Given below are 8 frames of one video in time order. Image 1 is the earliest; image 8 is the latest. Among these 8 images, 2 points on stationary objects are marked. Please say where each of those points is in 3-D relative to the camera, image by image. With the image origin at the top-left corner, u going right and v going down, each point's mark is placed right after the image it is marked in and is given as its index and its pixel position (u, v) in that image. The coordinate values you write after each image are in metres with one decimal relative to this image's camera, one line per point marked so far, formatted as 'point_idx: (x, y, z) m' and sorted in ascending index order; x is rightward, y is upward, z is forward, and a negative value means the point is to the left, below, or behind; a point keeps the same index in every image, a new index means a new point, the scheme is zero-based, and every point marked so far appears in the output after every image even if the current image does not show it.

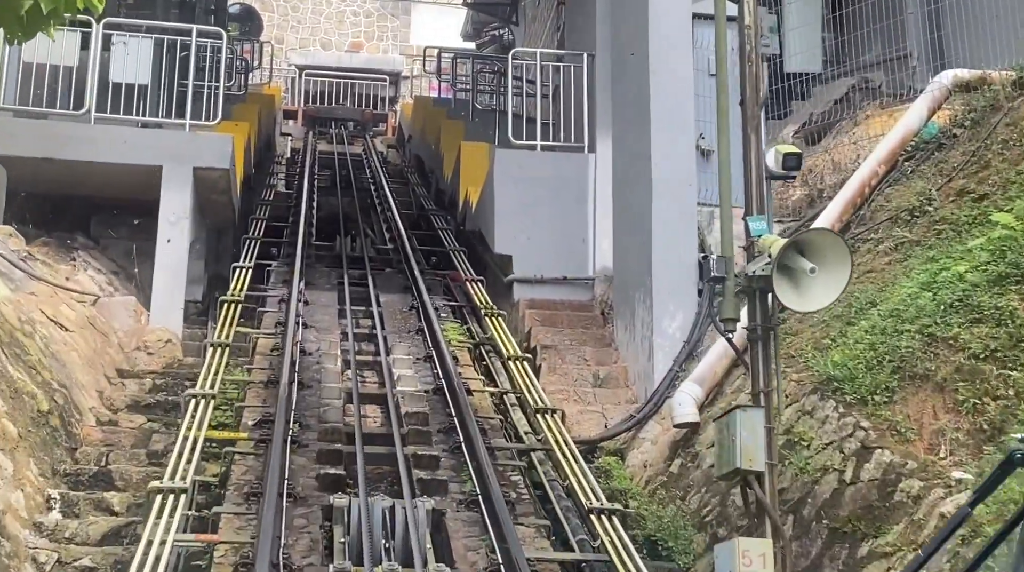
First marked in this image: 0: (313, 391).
0: (-1.1, -0.6, +7.3) m
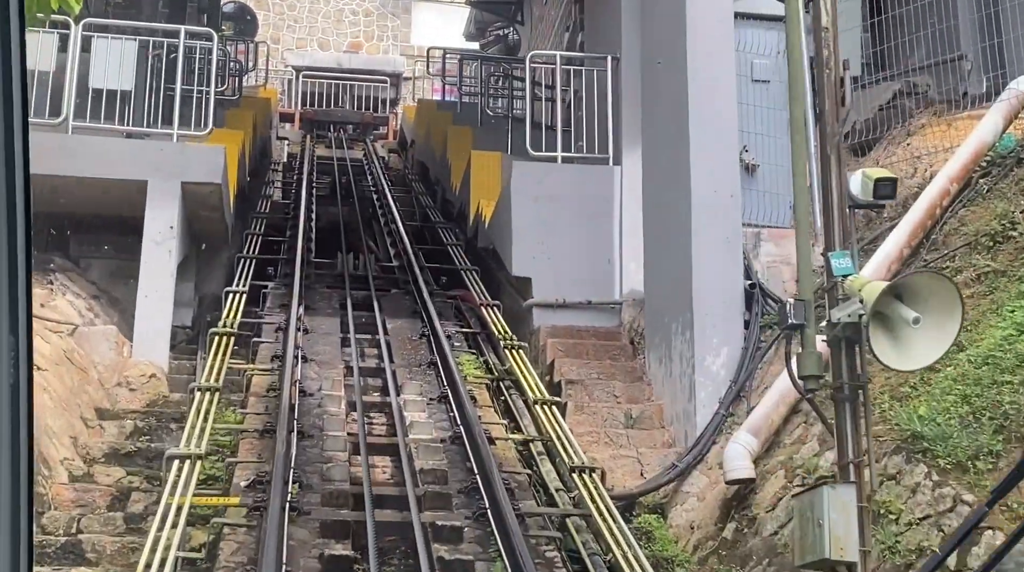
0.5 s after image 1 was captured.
0: (-0.9, -0.7, +6.5) m
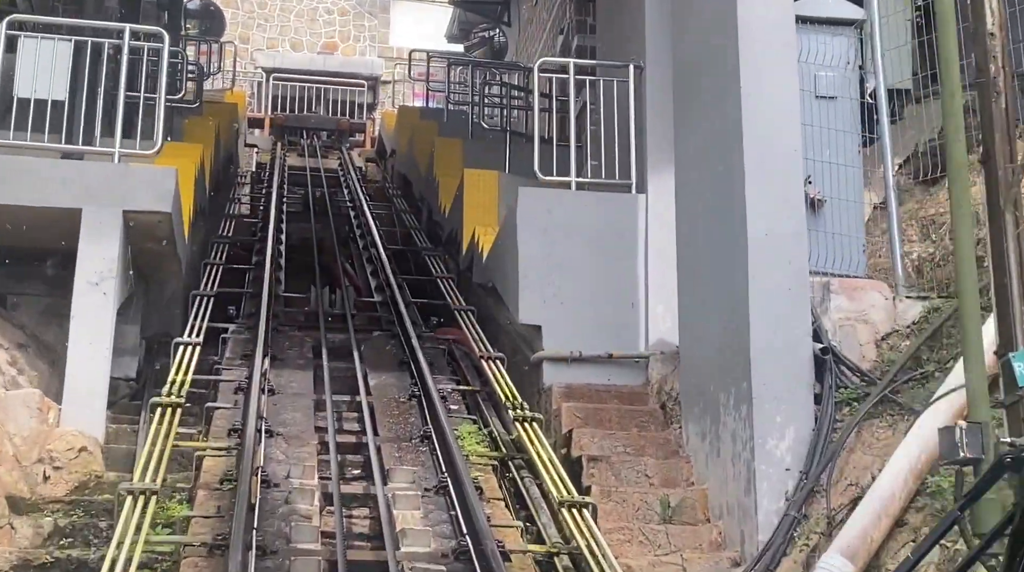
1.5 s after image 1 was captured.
0: (-0.9, -1.0, +5.1) m
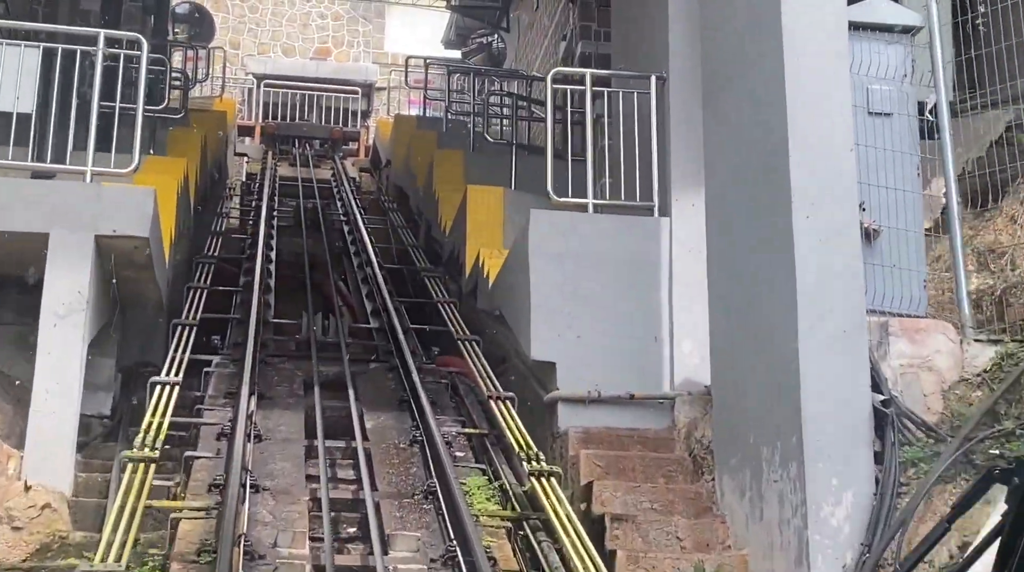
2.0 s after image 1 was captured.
0: (-0.8, -1.2, +4.4) m
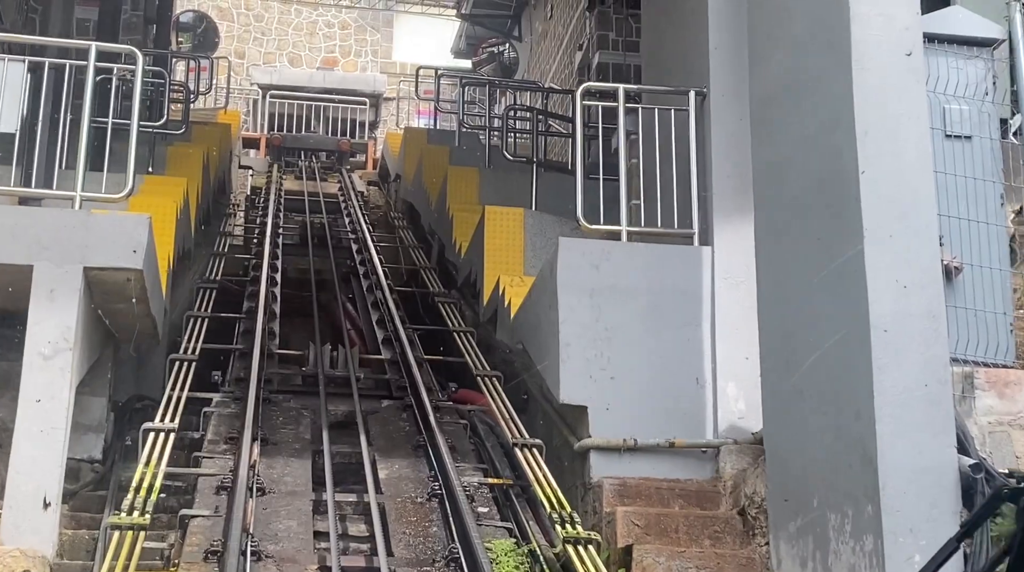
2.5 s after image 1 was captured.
0: (-0.7, -1.3, +3.7) m
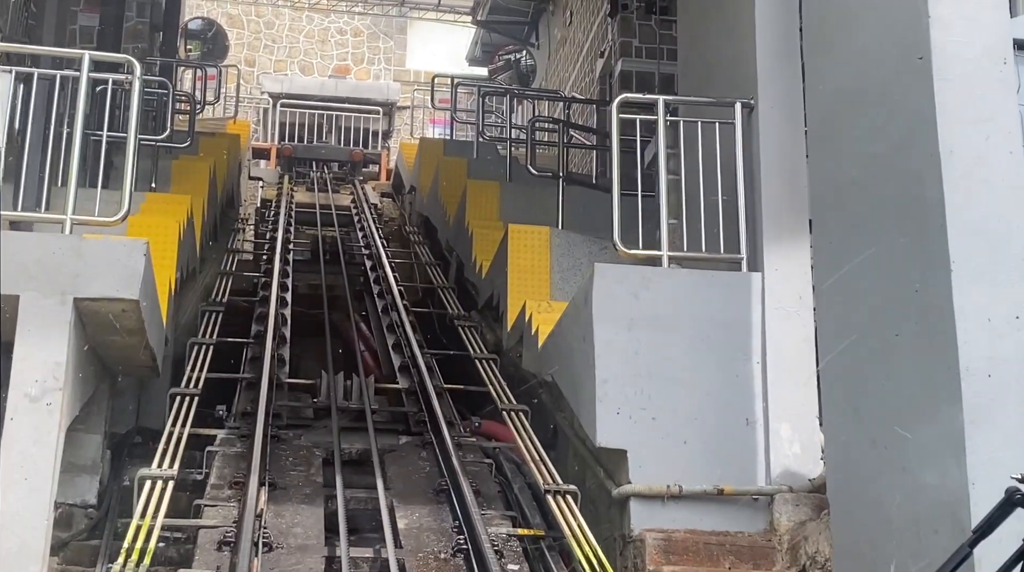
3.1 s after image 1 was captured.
0: (-0.6, -1.5, +3.2) m
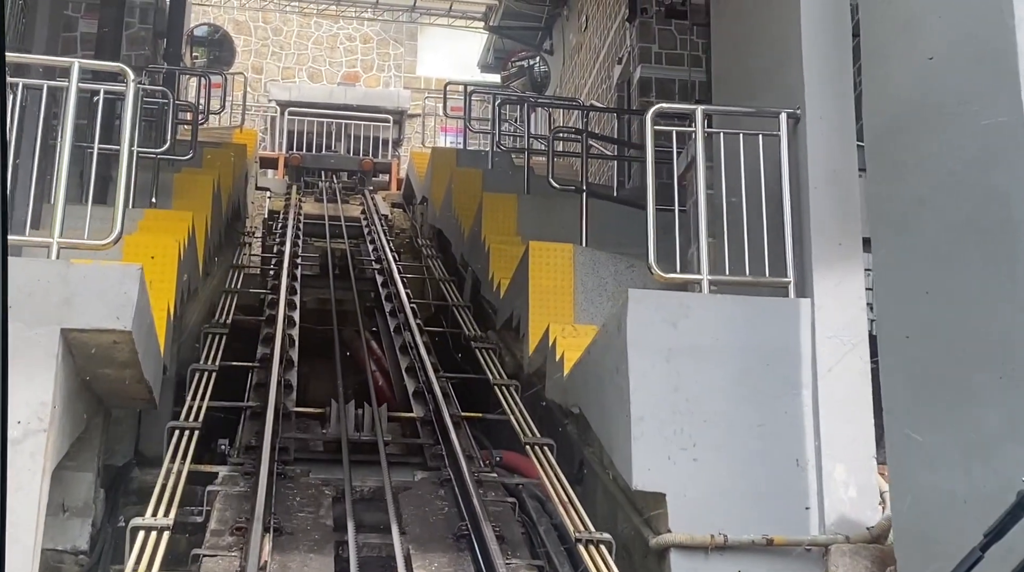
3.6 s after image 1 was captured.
0: (-0.5, -1.6, +2.7) m
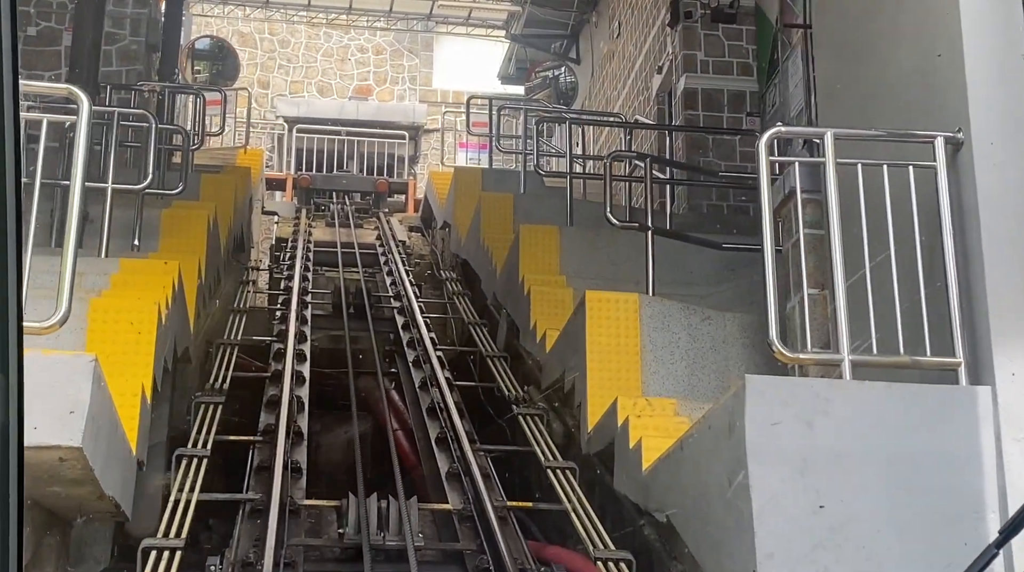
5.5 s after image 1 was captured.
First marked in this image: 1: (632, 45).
0: (-0.2, -1.8, +1.3) m
1: (+1.3, +2.6, +14.7) m
